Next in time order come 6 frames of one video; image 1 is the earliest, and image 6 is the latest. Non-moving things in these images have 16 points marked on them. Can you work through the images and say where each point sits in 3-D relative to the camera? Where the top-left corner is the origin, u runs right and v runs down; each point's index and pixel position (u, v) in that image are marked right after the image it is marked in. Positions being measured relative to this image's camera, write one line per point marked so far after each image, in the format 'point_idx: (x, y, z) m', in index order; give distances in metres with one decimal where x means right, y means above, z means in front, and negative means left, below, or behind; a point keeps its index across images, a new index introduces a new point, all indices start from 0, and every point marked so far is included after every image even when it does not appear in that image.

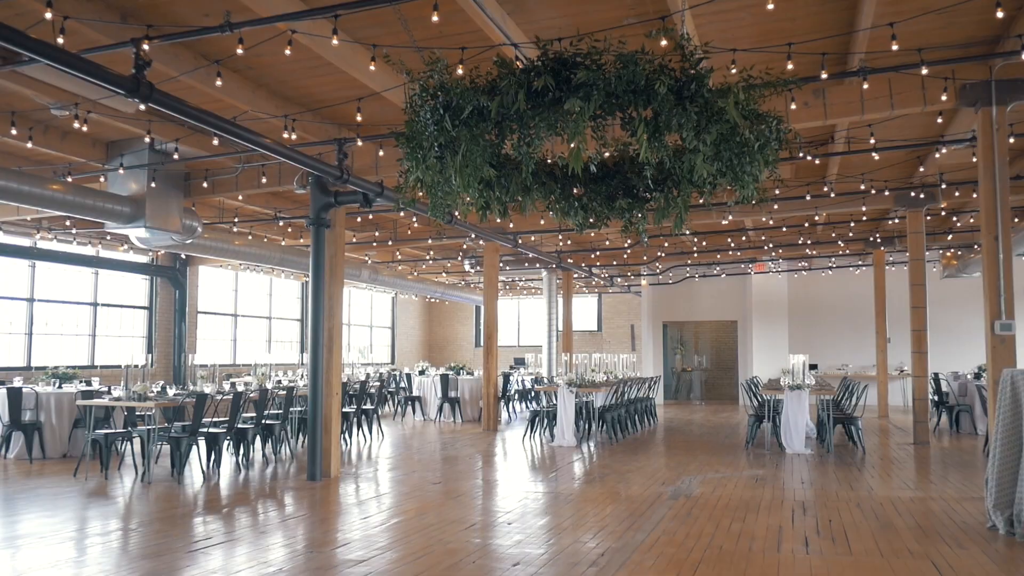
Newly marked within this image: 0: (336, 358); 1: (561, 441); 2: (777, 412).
0: (-1.8, -0.7, +8.8) m
1: (+0.7, -2.1, +12.0) m
2: (+3.5, -1.6, +11.5) m
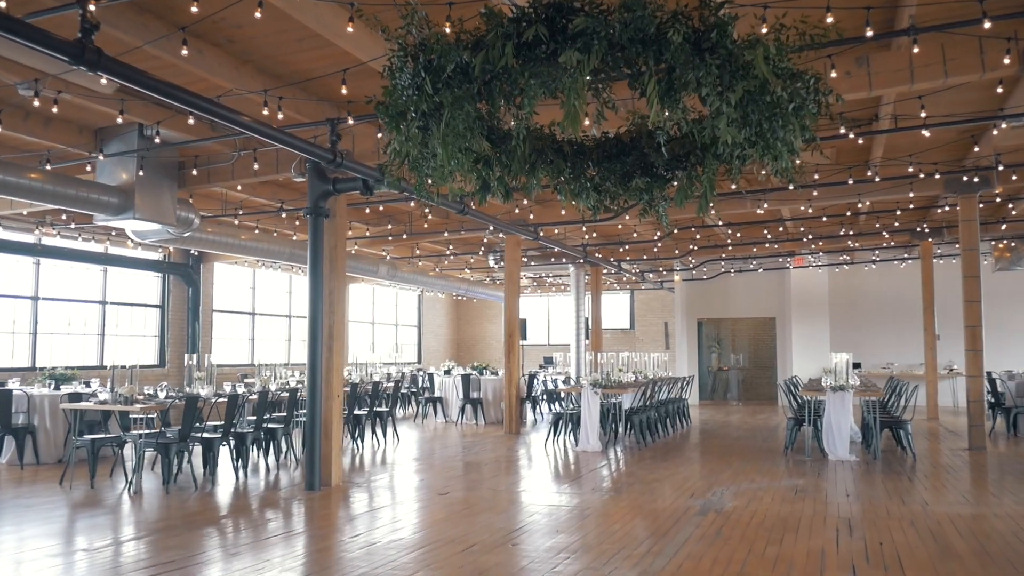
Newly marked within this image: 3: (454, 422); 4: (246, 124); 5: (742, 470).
0: (-1.7, -0.7, +8.2) m
1: (+0.9, -2.1, +11.3) m
2: (+3.8, -1.5, +10.7) m
3: (-1.0, -2.3, +15.2) m
4: (-1.9, +1.2, +6.2) m
5: (+2.5, -2.0, +9.4) m
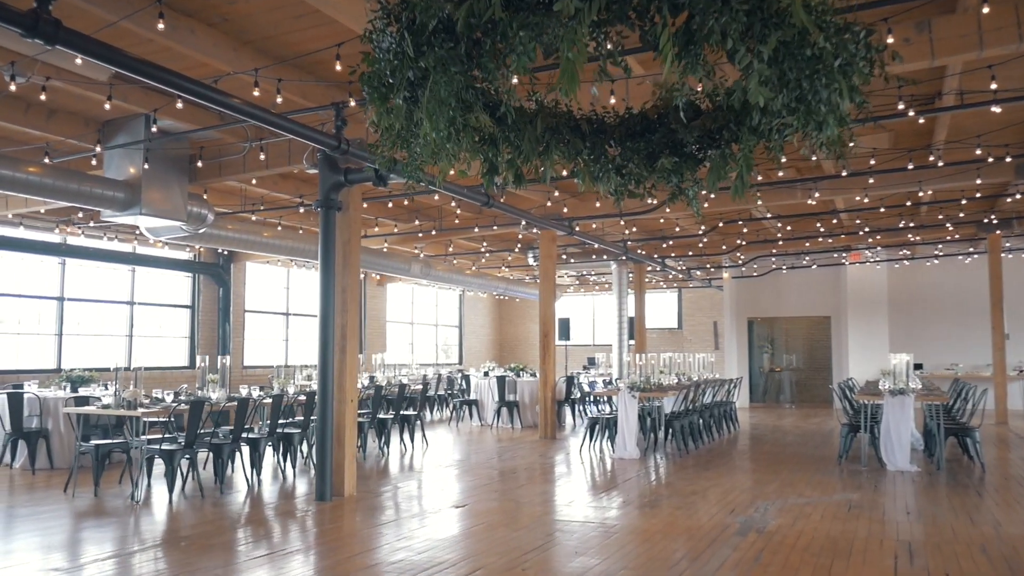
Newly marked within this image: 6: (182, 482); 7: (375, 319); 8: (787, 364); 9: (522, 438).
0: (-1.4, -0.6, +7.7) m
1: (+1.3, -2.0, +10.6) m
2: (+4.1, -1.5, +9.9) m
3: (-0.4, -2.3, +14.6) m
4: (-1.8, +1.2, +5.7) m
5: (+2.8, -1.9, +8.7) m
6: (-3.3, -1.9, +8.6) m
7: (-3.1, -0.7, +19.6) m
8: (+6.2, -1.7, +19.5) m
9: (+0.1, -2.3, +13.1) m
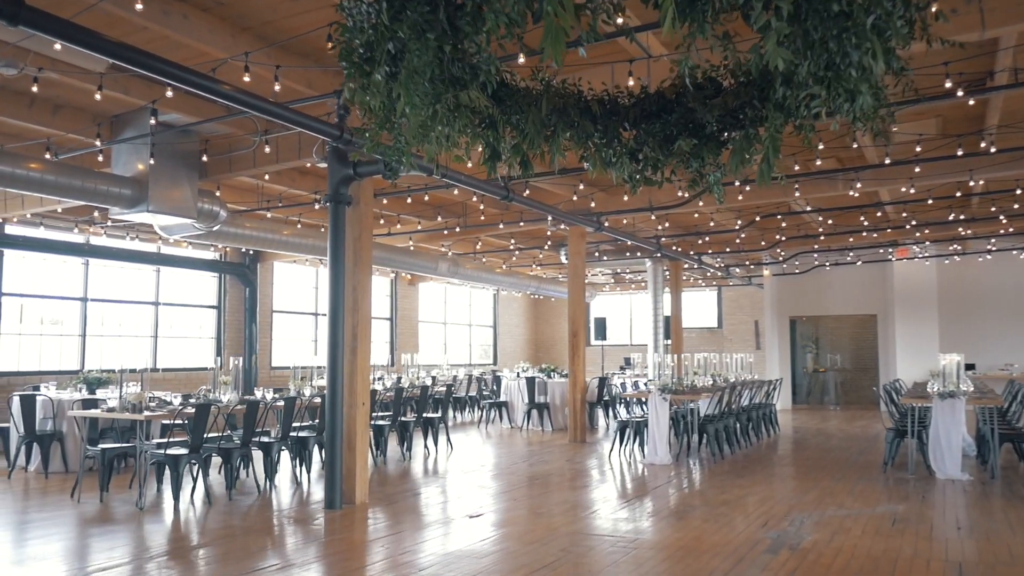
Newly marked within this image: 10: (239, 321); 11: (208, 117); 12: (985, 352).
0: (-1.3, -0.6, +7.4) m
1: (+1.6, -2.0, +10.2) m
2: (+4.4, -1.5, +9.3) m
3: (+0.1, -2.3, +14.2) m
4: (-1.7, +1.2, +5.4) m
5: (+3.0, -1.9, +8.1) m
6: (-3.0, -1.9, +8.3) m
7: (-2.3, -0.7, +19.3) m
8: (+6.9, -1.6, +18.8) m
9: (+0.6, -2.2, +12.7) m
10: (-4.5, -0.5, +14.3) m
11: (-2.5, +1.4, +7.1) m
12: (+9.1, -1.2, +16.8) m
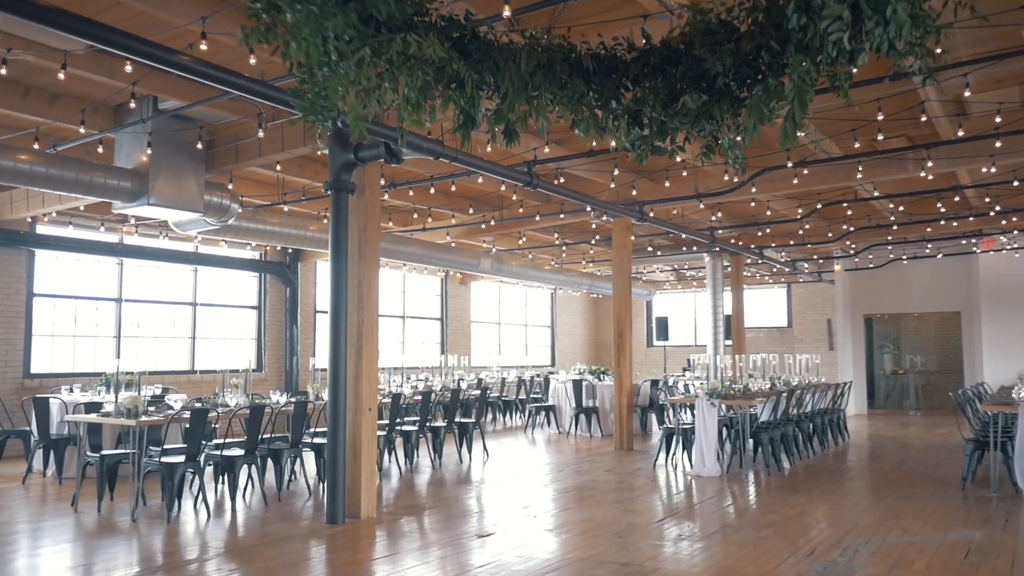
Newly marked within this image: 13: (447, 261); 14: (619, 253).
0: (-1.1, -0.6, +6.8) m
1: (+2.0, -1.9, +9.3) m
2: (+4.7, -1.4, +8.2) m
3: (+0.9, -2.2, +13.5) m
4: (-1.8, +1.2, +4.8) m
5: (+3.2, -1.8, +7.2) m
6: (-2.8, -1.9, +7.9) m
7: (-1.2, -0.7, +18.8) m
8: (+8.0, -1.5, +17.5) m
9: (+1.2, -2.2, +11.9) m
10: (-3.7, -0.5, +14.0) m
11: (-2.3, +1.4, +6.6) m
12: (+10.0, -1.1, +15.3) m
13: (-0.9, +0.4, +12.4) m
14: (+1.4, +0.4, +11.6) m
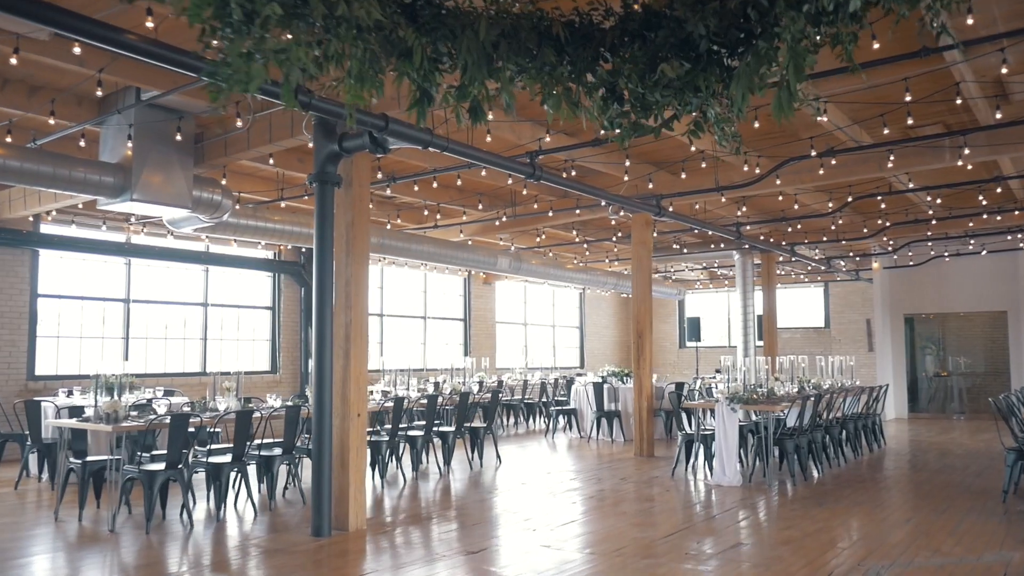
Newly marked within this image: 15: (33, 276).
0: (-1.1, -0.6, +6.4) m
1: (+2.1, -1.9, +8.8) m
2: (+4.7, -1.3, +7.6) m
3: (+1.2, -2.2, +13.0) m
4: (-1.9, +1.2, +4.5) m
5: (+3.2, -1.8, +6.6) m
6: (-2.8, -1.9, +7.6) m
7: (-0.6, -0.7, +18.4) m
8: (+8.5, -1.5, +16.7) m
9: (+1.4, -2.2, +11.4) m
10: (-3.4, -0.5, +13.7) m
11: (-2.4, +1.4, +6.3) m
12: (+10.4, -1.1, +14.4) m
13: (-0.7, +0.4, +12.0) m
14: (+1.6, +0.5, +11.0) m
15: (-5.8, +0.1, +10.6) m
